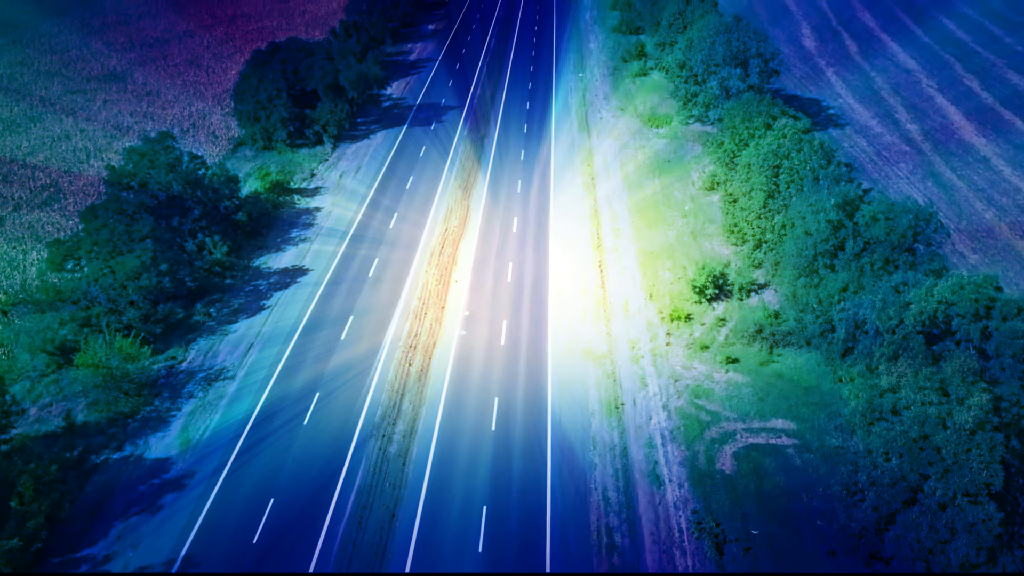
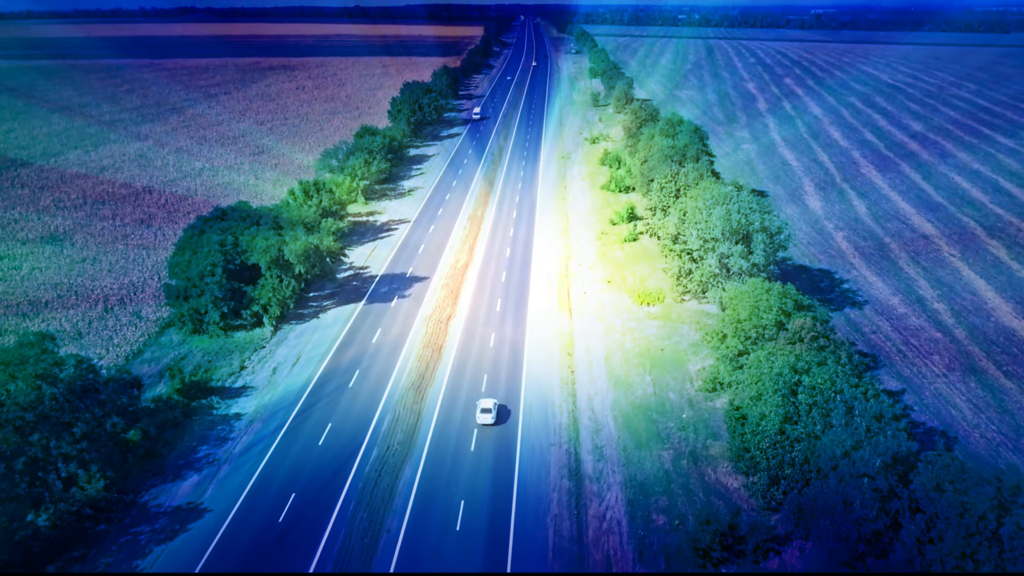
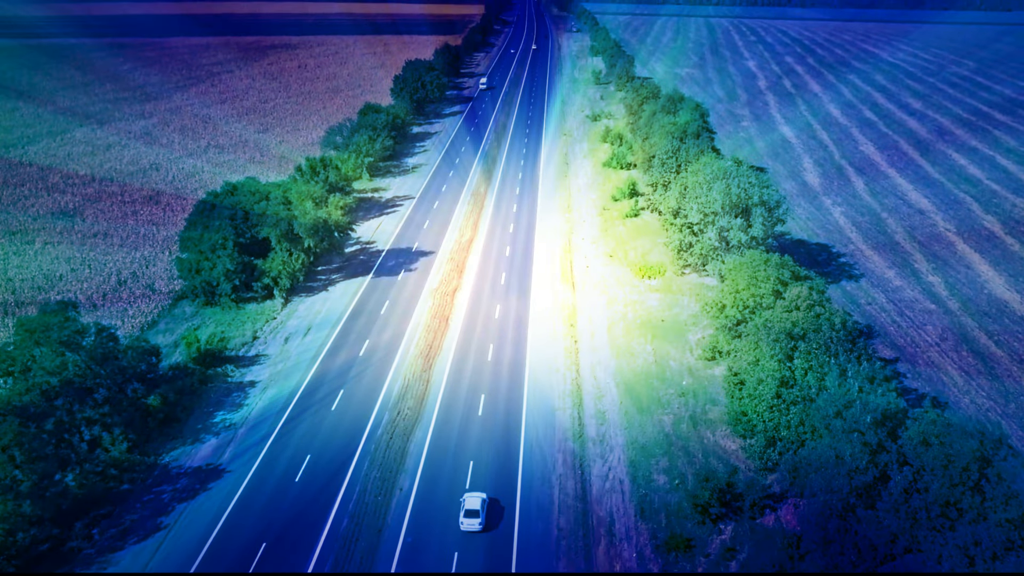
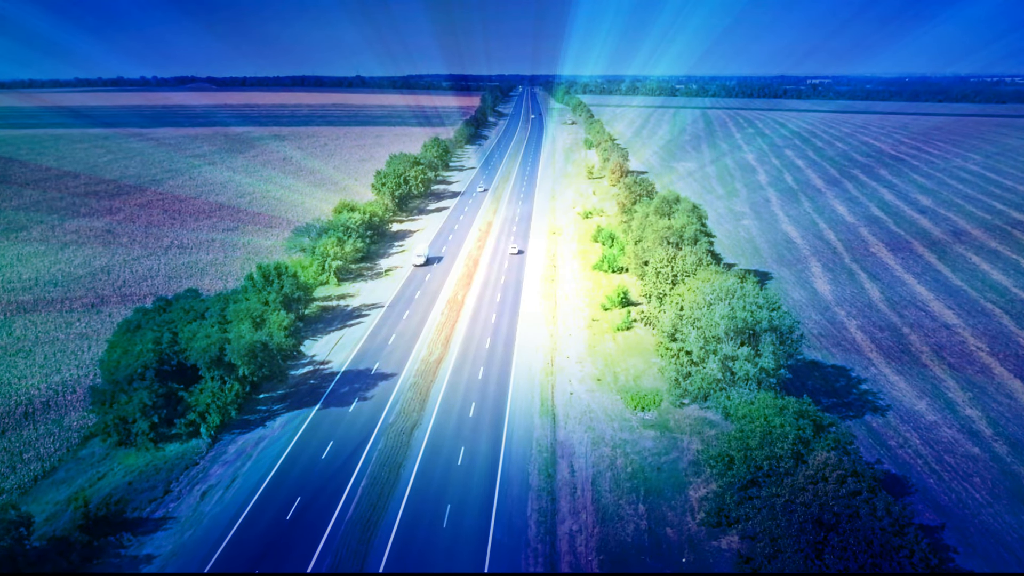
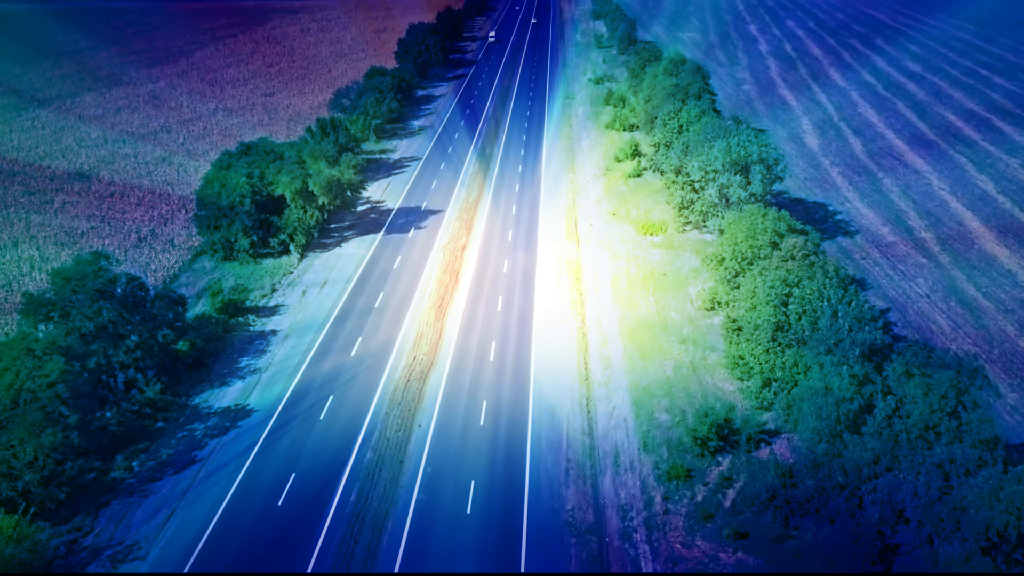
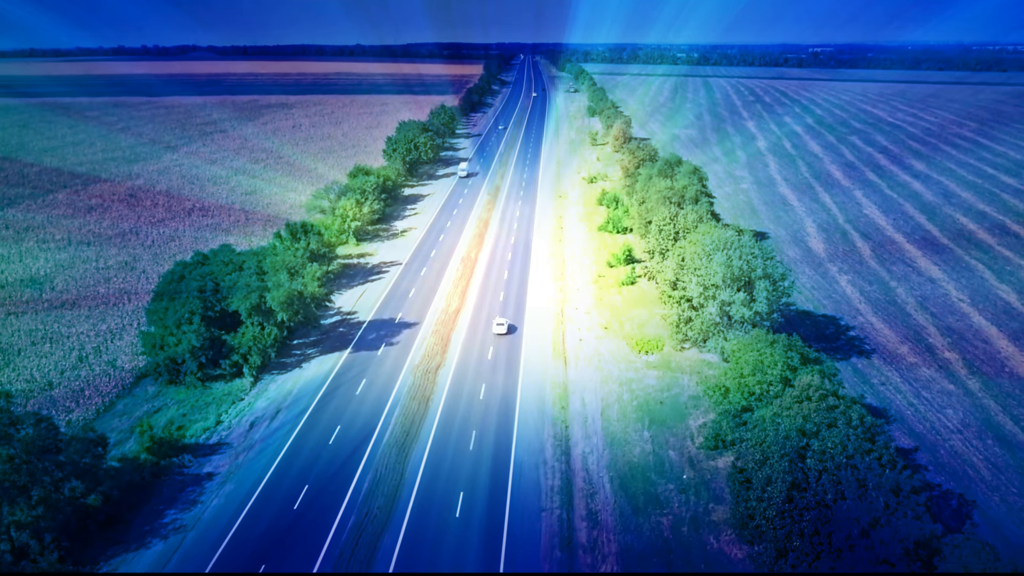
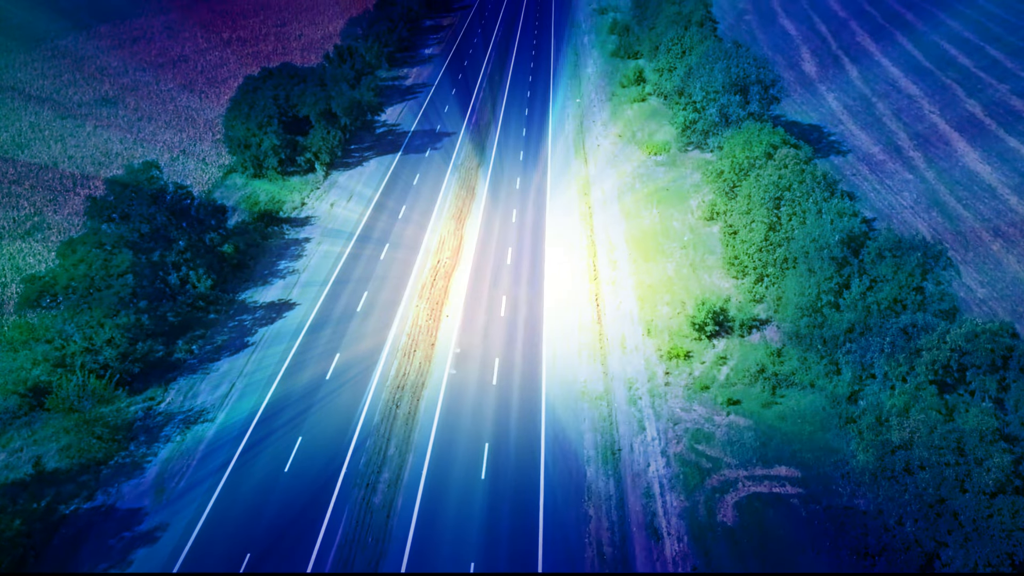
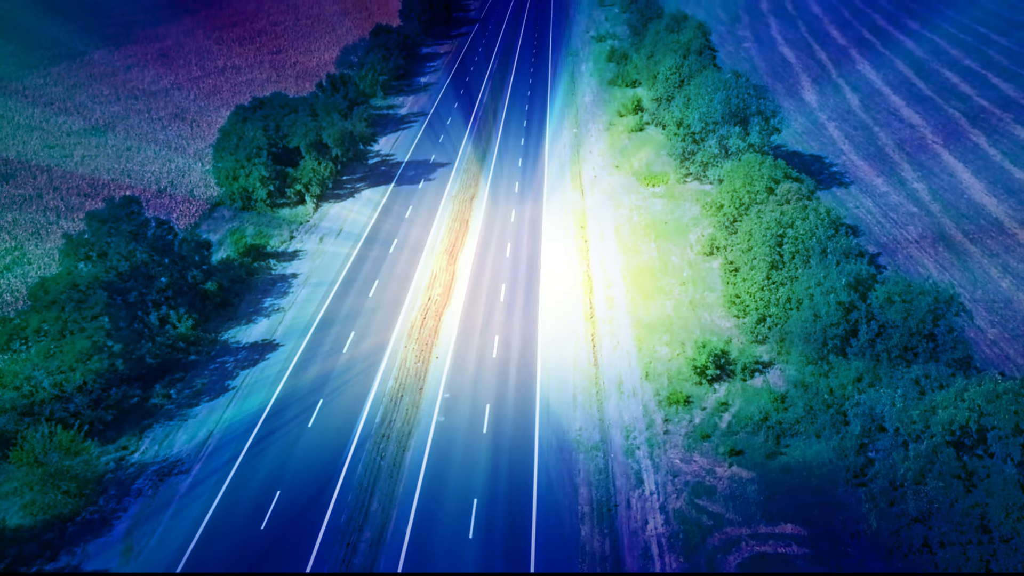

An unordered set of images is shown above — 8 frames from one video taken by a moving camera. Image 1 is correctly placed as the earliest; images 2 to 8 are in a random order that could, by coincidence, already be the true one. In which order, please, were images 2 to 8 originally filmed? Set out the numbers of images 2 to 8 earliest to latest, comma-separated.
7, 8, 5, 3, 2, 6, 4
